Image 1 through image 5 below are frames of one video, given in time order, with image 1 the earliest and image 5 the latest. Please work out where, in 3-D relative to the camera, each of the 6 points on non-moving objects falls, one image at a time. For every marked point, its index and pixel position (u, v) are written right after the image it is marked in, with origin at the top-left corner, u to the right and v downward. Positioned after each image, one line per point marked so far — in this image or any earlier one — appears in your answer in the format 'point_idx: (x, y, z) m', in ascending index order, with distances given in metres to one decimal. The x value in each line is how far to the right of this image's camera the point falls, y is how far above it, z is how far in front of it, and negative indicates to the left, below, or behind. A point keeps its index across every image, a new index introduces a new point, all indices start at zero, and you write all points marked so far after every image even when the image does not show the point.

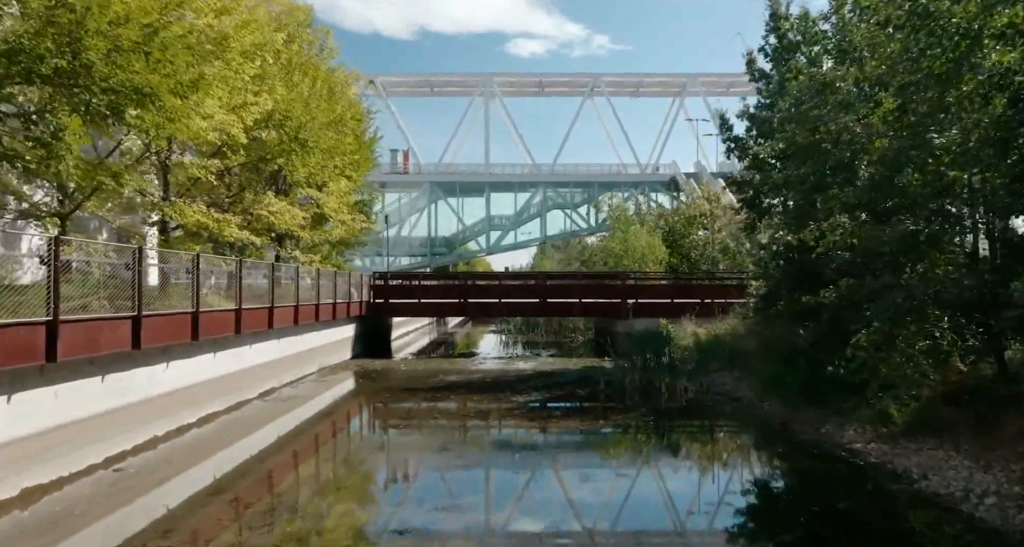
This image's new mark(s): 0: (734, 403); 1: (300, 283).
0: (+4.6, -2.6, +14.0) m
1: (-5.3, -0.2, +17.2) m
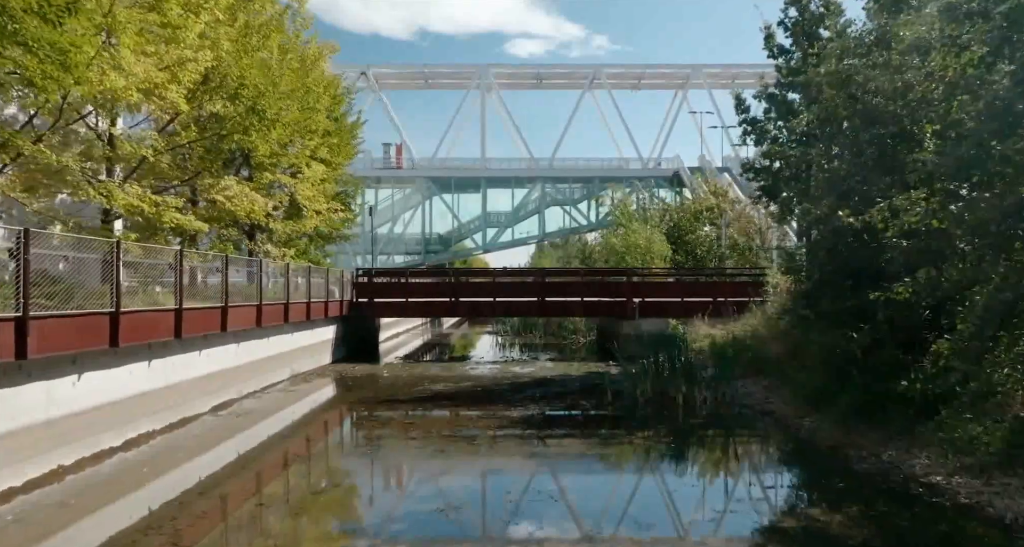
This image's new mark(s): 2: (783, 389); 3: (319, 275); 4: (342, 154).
0: (+4.4, -2.5, +12.1) m
1: (-5.4, -0.1, +15.2) m
2: (+5.1, -2.2, +12.8) m
3: (-5.3, 0.0, +19.0) m
4: (-5.0, +3.5, +20.1) m
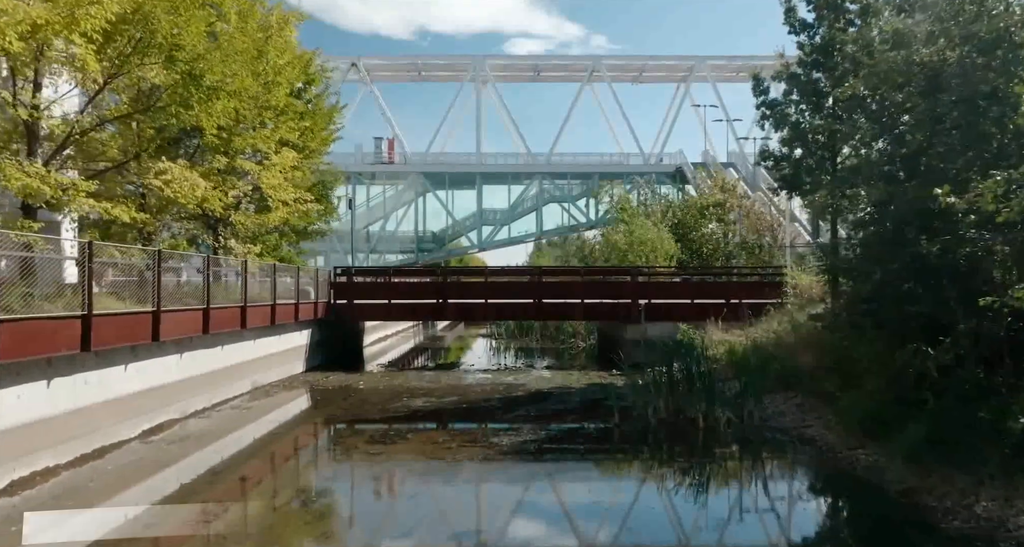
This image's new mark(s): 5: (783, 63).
0: (+4.3, -2.5, +10.1) m
1: (-5.6, -0.1, +13.2) m
2: (+4.9, -2.2, +10.9) m
3: (-5.5, 0.0, +17.0) m
4: (-5.2, +3.5, +18.1) m
5: (+7.2, +5.6, +18.3) m
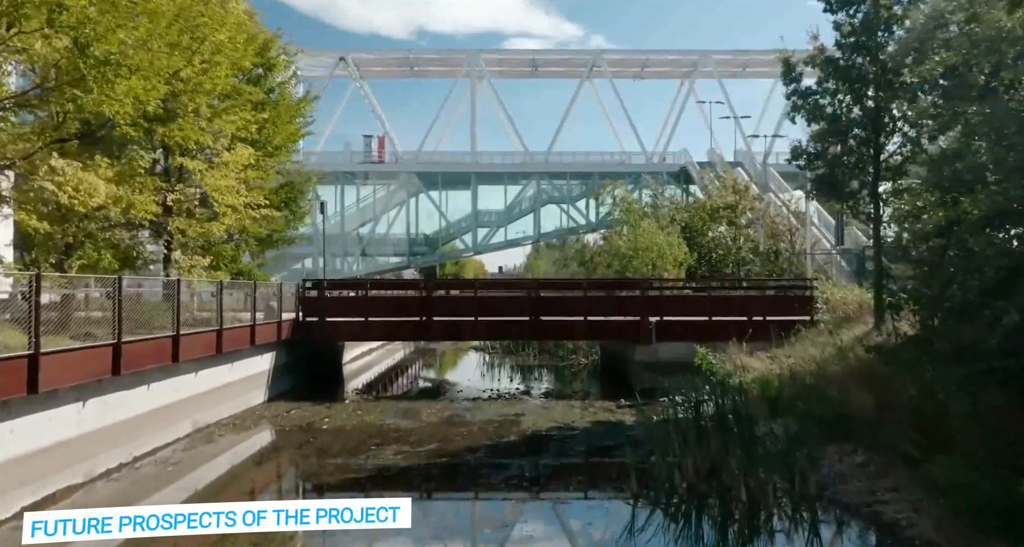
0: (+4.1, -2.9, +7.7) m
1: (-5.8, -0.4, +10.8) m
2: (+4.8, -2.5, +8.5) m
3: (-5.7, -0.4, +14.6) m
4: (-5.3, +3.2, +15.6) m
5: (+7.0, +5.2, +15.9) m
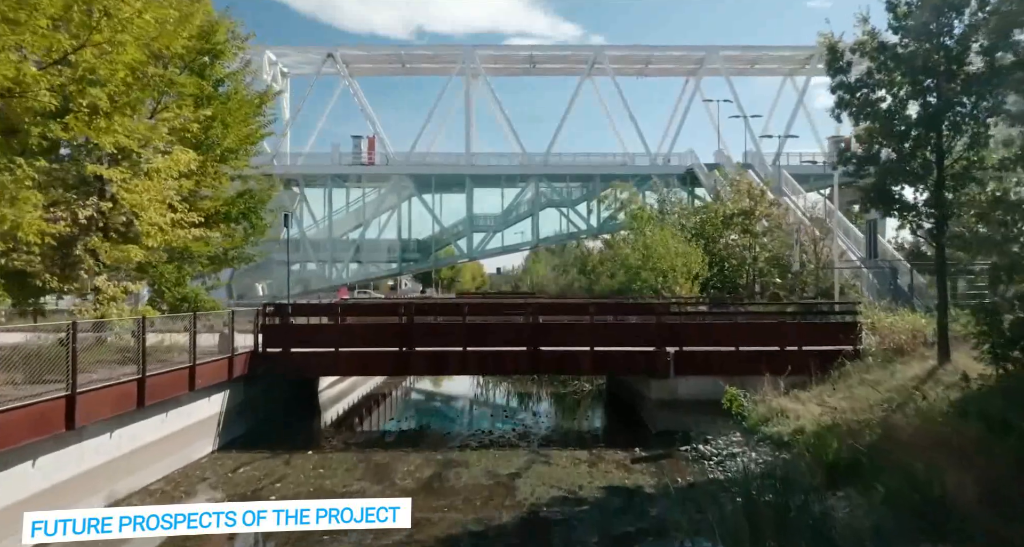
0: (+4.0, -3.4, +5.3) m
1: (-5.9, -0.9, +8.4) m
2: (+4.7, -3.0, +6.0) m
3: (-5.8, -0.9, +12.1) m
4: (-5.5, +2.7, +13.2) m
5: (+6.9, +4.7, +13.4) m
